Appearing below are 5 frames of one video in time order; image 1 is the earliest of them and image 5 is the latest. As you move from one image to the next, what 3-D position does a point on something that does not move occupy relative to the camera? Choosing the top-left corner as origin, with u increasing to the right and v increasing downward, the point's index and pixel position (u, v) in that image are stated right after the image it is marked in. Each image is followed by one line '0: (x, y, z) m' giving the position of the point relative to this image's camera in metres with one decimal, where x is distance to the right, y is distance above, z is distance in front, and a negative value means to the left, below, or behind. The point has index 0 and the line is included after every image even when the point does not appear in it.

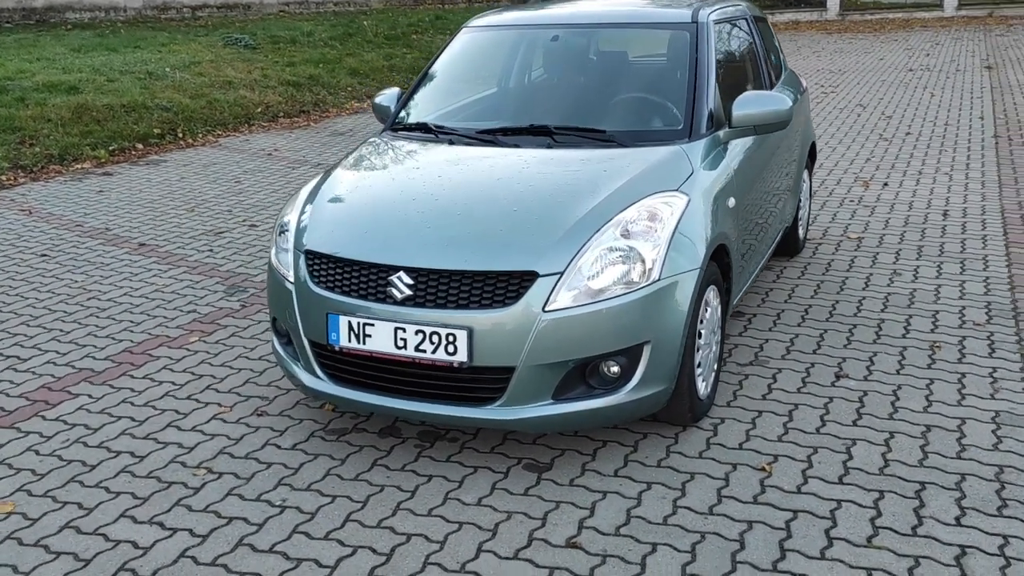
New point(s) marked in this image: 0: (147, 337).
0: (-1.9, -0.3, +5.0) m
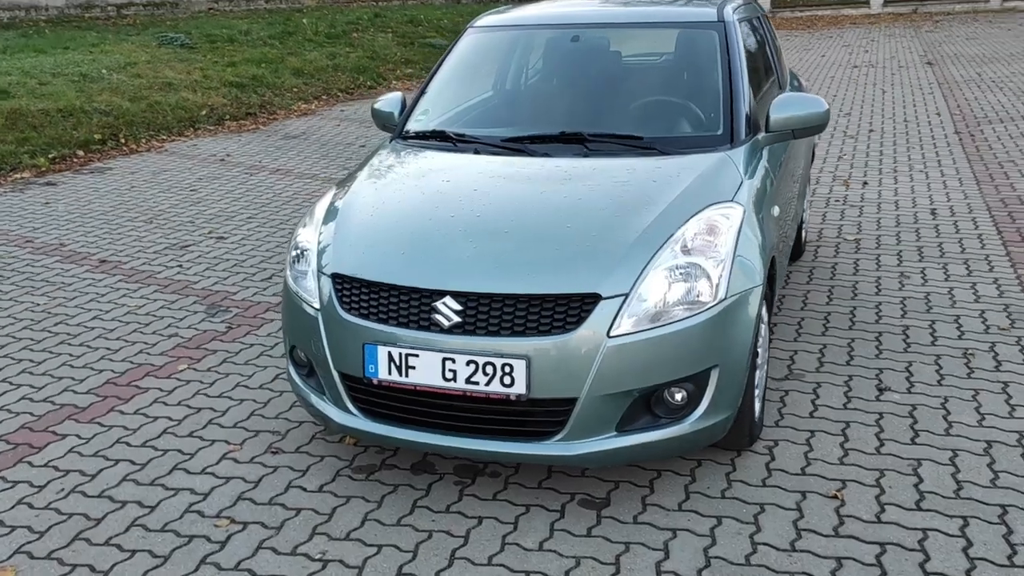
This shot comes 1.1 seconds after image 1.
0: (-1.8, -0.4, +4.6) m
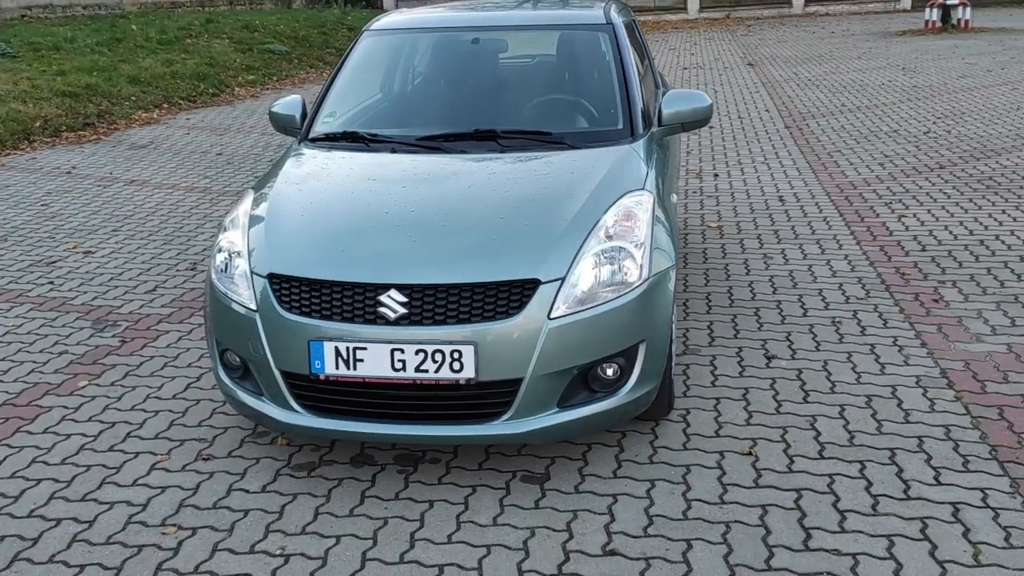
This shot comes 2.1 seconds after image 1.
0: (-2.2, -0.4, +4.4) m
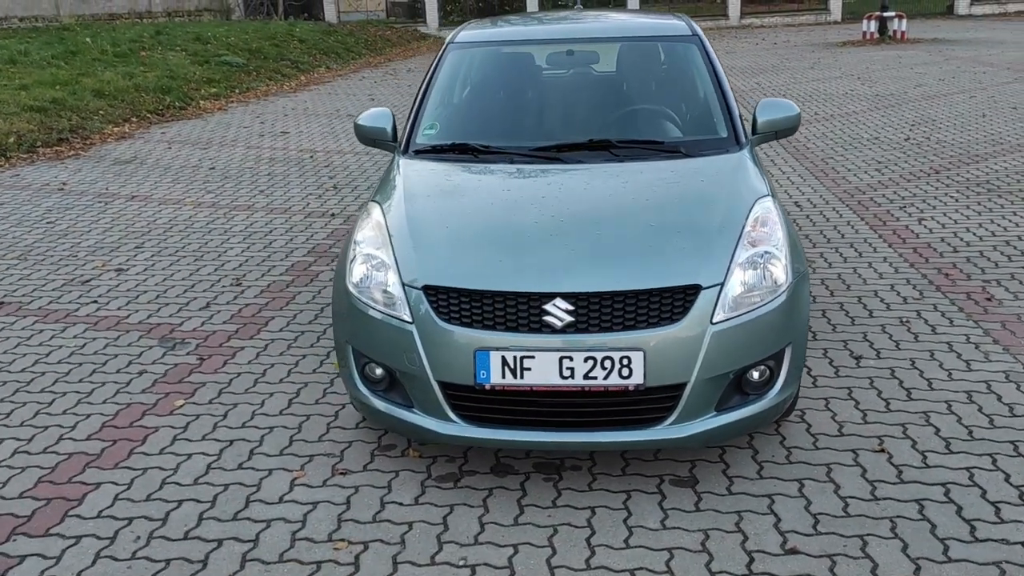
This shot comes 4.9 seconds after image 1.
0: (-1.8, -0.5, +4.3) m
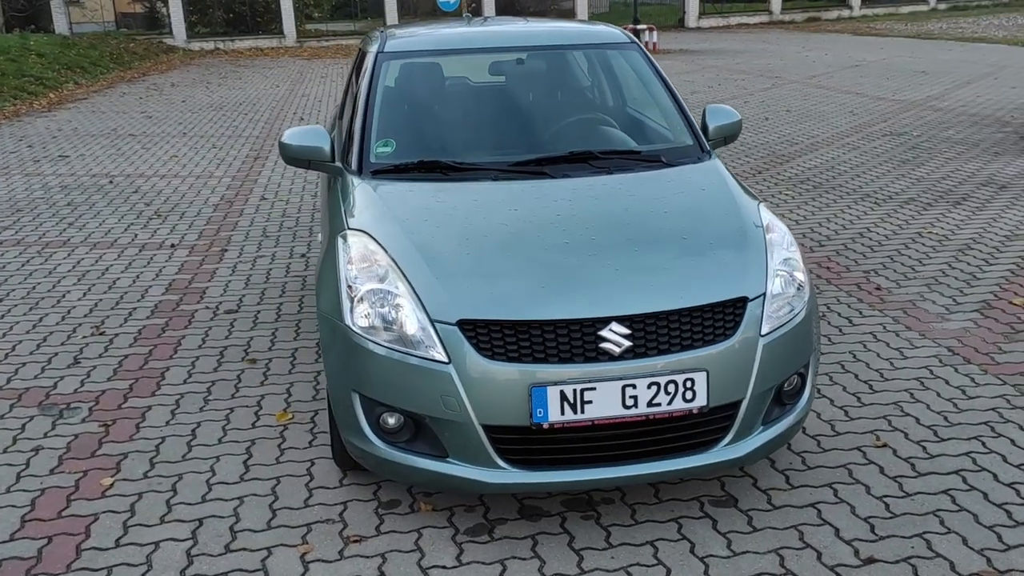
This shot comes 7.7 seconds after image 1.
0: (-1.8, -0.8, +3.5) m
